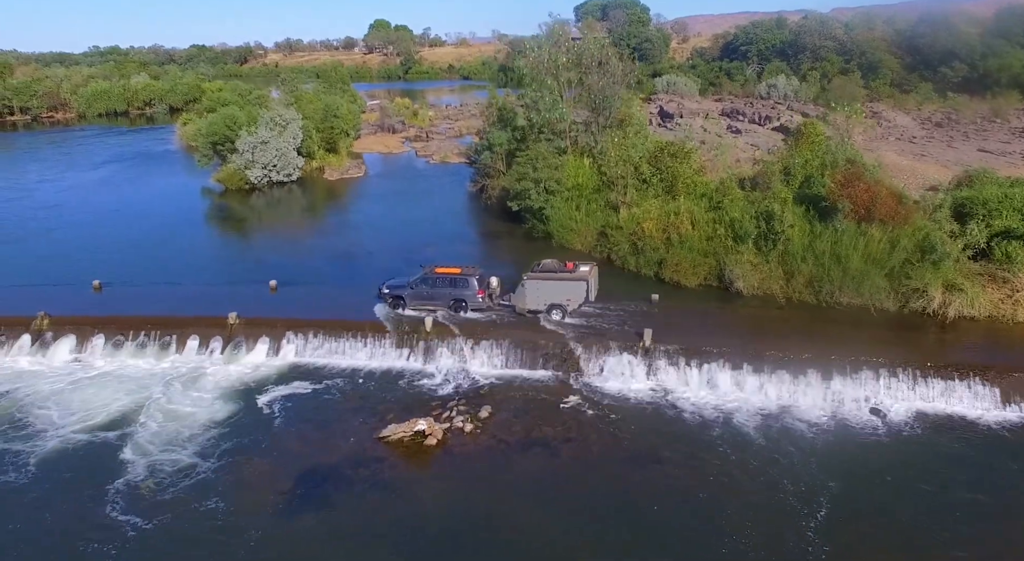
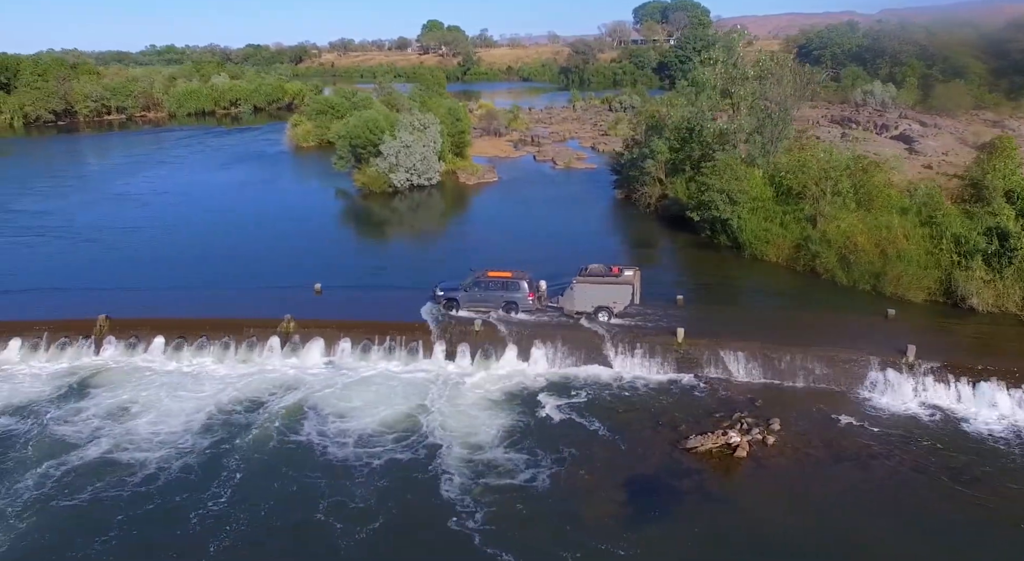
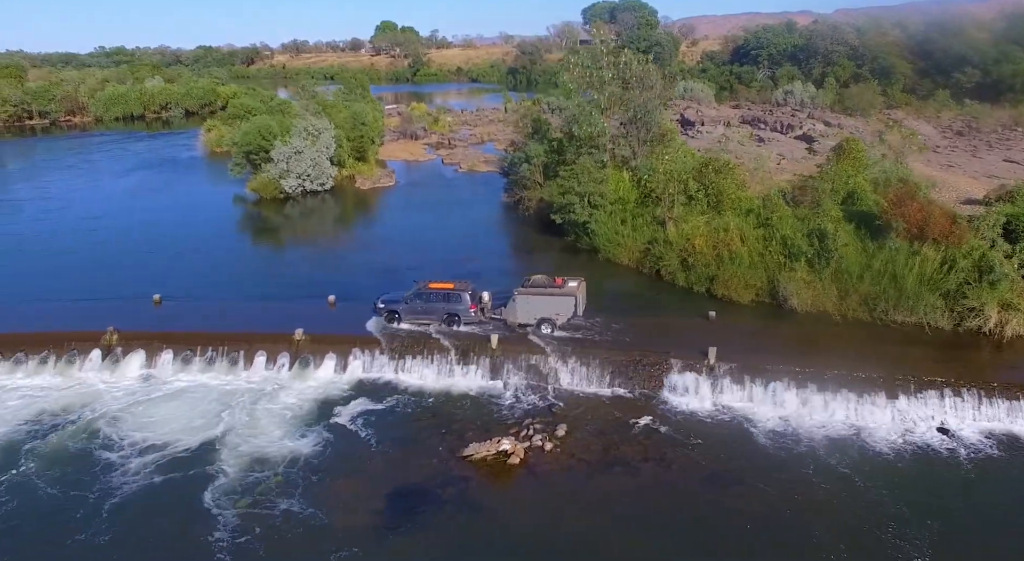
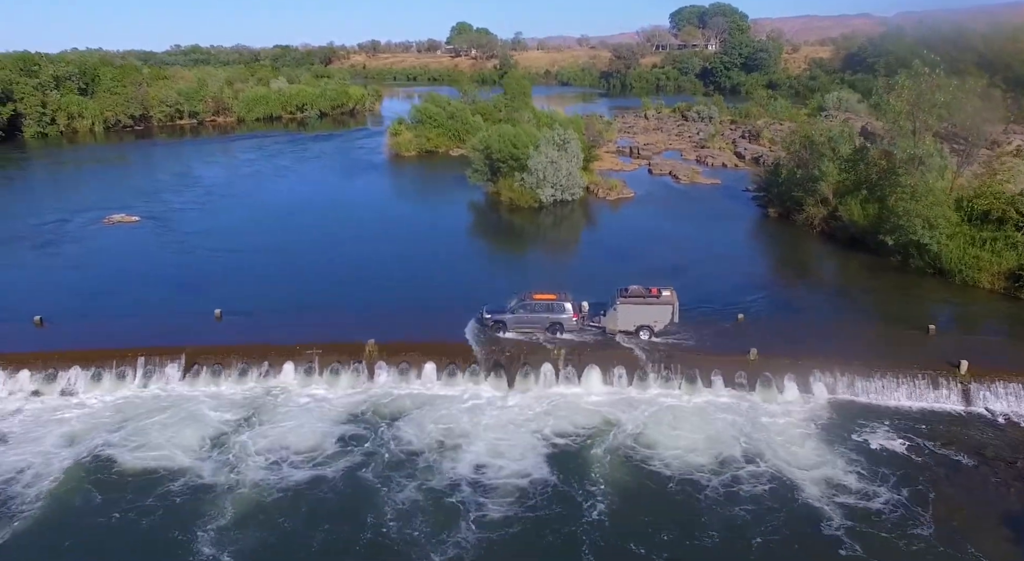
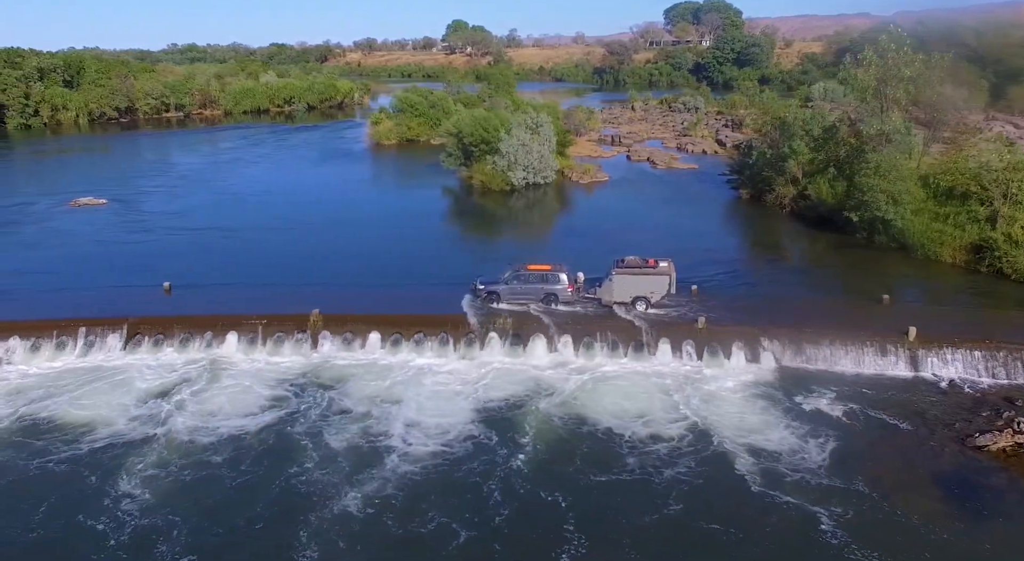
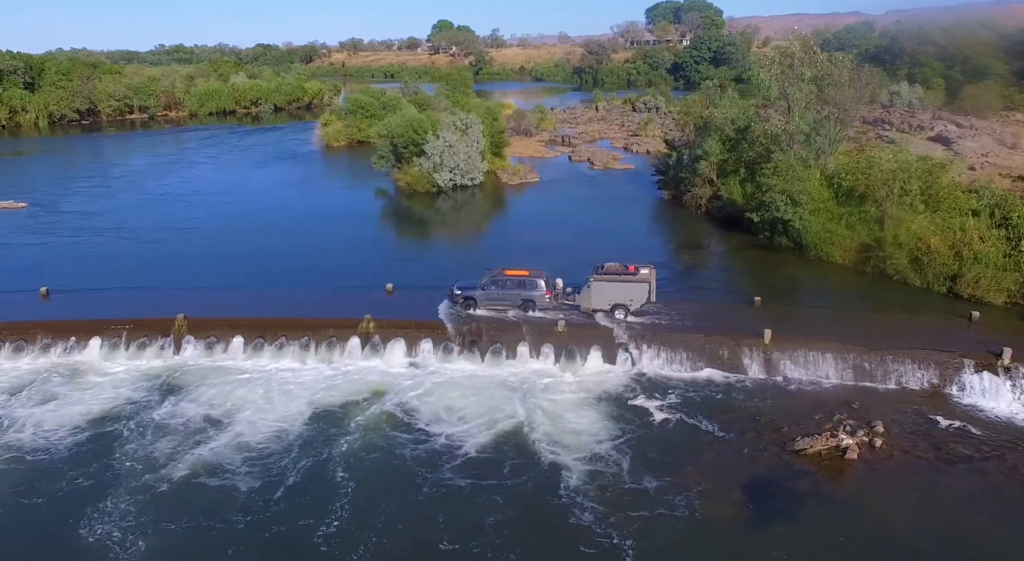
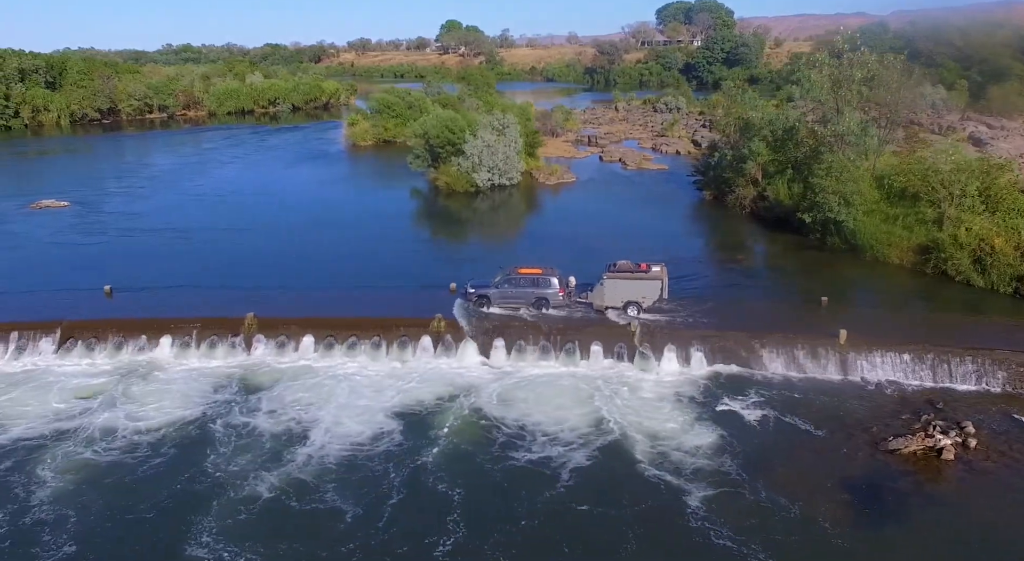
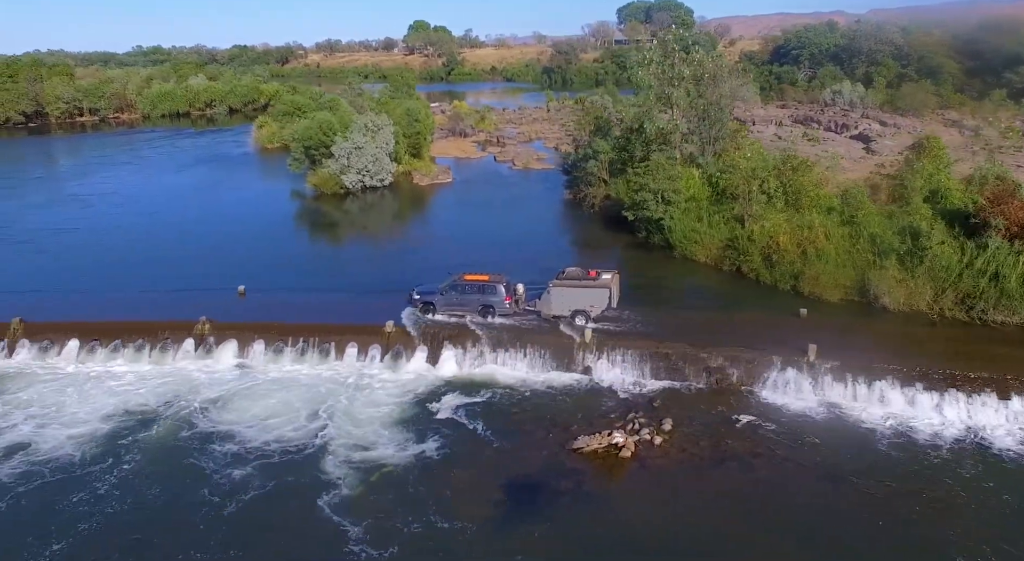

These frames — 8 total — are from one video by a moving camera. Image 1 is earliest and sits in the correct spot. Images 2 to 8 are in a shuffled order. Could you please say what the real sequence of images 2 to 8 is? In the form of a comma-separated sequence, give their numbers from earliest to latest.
3, 8, 2, 6, 7, 5, 4
